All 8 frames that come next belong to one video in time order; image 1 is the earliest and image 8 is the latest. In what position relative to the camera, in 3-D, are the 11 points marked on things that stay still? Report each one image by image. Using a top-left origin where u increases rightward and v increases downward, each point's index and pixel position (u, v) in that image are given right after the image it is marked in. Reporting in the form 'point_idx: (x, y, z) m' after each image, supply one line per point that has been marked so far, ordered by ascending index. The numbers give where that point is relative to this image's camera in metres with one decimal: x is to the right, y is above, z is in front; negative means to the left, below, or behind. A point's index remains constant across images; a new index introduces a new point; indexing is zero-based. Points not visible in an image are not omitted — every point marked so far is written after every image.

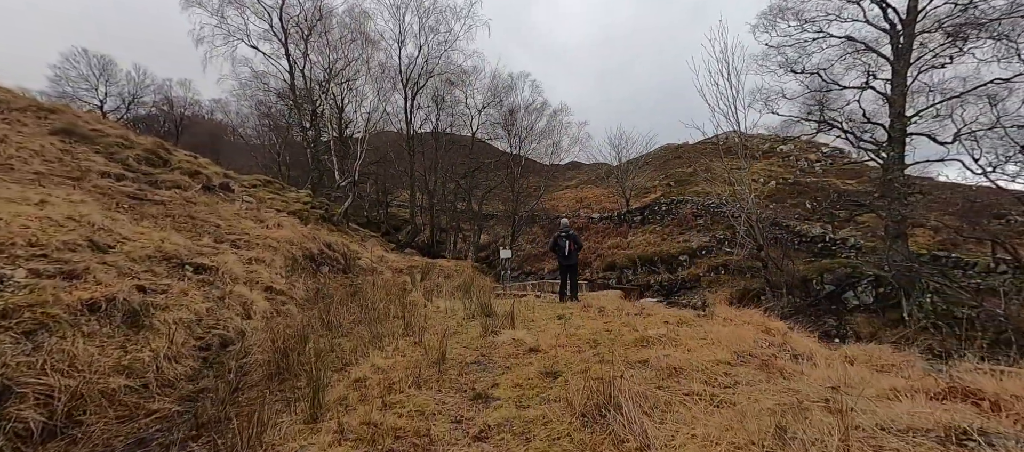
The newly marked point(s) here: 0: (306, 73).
0: (-6.6, +4.9, +13.7) m
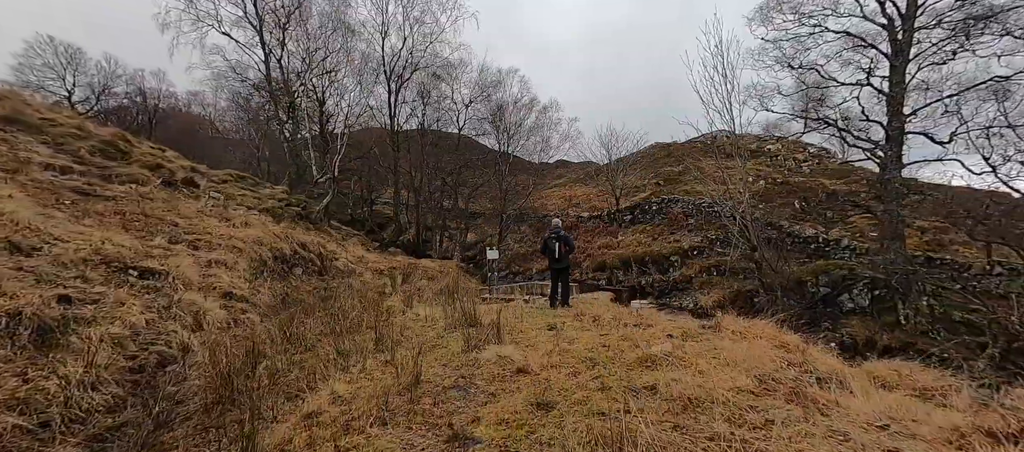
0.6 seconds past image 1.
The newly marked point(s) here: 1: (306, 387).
0: (-7.0, +4.9, +13.1) m
1: (-1.4, -1.1, +2.9) m
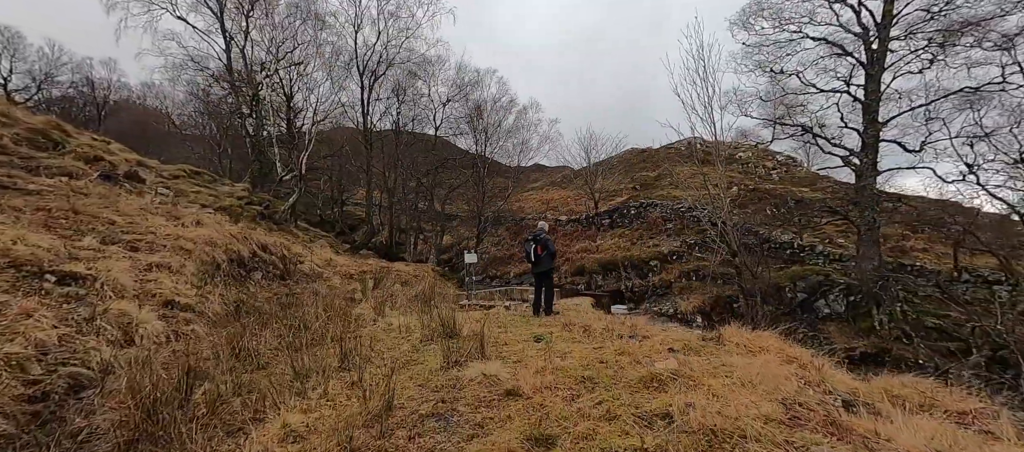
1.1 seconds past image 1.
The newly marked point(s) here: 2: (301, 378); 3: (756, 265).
0: (-7.6, +4.9, +12.3) m
1: (-1.5, -1.1, +2.4) m
2: (-1.5, -1.1, +3.0) m
3: (+5.7, -0.9, +10.1) m
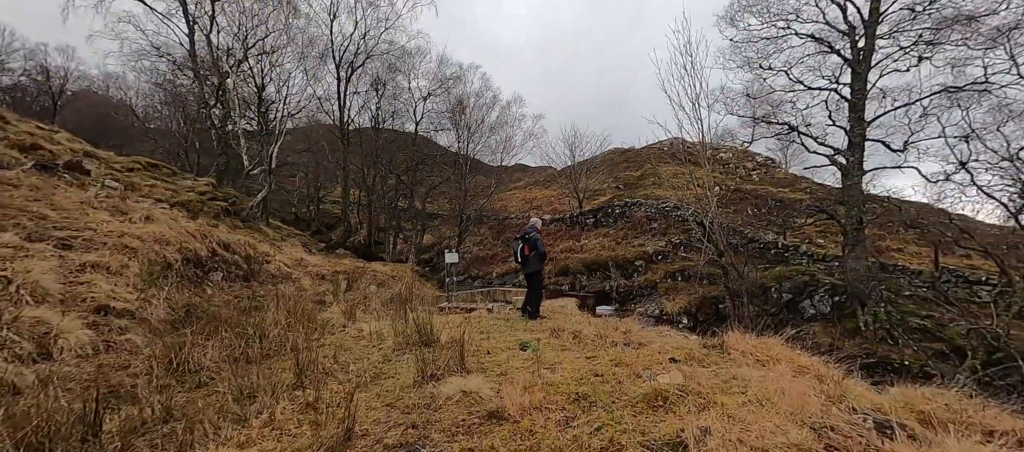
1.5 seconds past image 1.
0: (-8.0, +5.0, +11.6) m
1: (-1.6, -1.1, +2.0) m
2: (-1.6, -1.0, +2.5) m
3: (+5.3, -0.9, +9.9) m
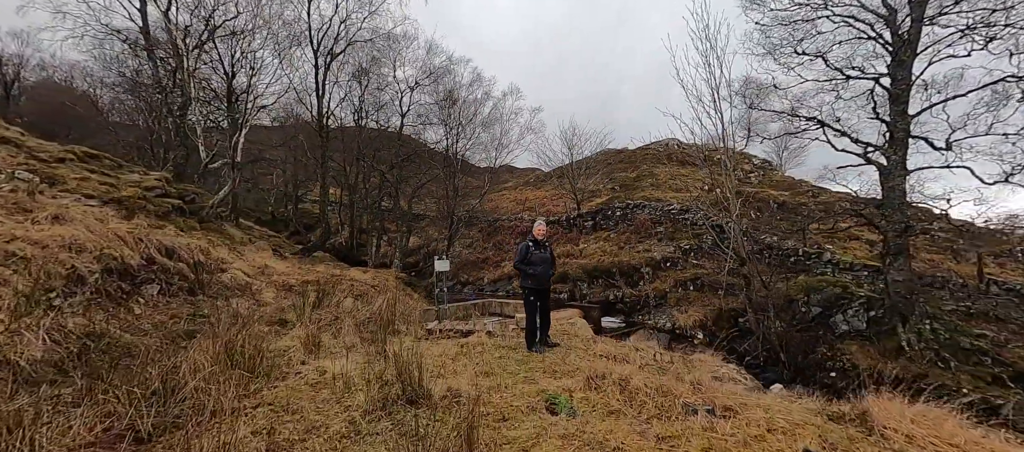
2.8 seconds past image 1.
0: (-8.1, +5.0, +10.2) m
1: (-1.4, -1.1, +0.8) m
2: (-1.4, -1.1, +1.4) m
3: (+5.3, -1.0, +8.9) m
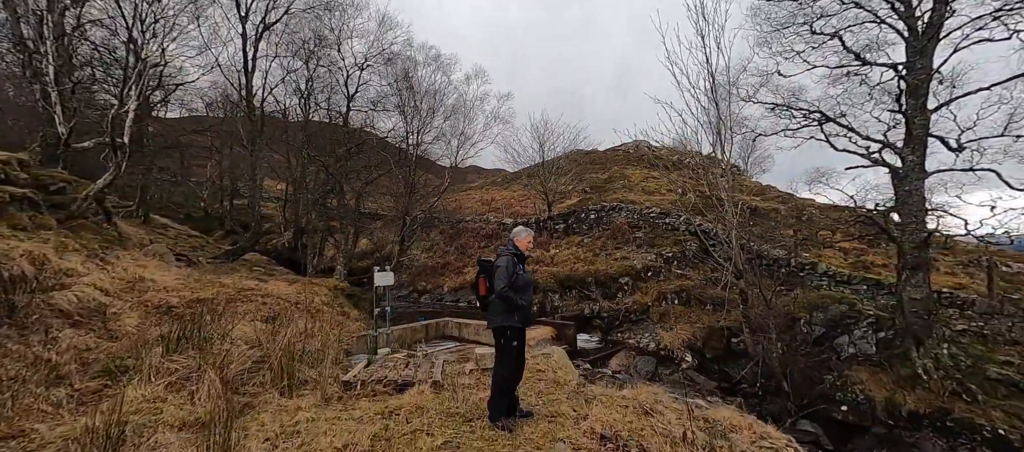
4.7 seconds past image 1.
0: (-8.7, +5.0, +8.1) m
1: (-1.4, -1.1, -0.8) m
2: (-1.5, -1.1, -0.2) m
3: (+4.6, -1.2, +7.8) m
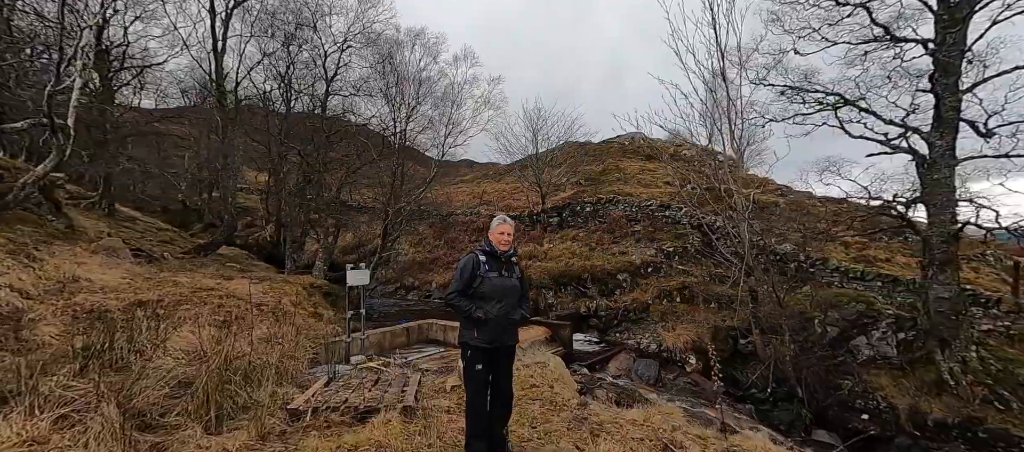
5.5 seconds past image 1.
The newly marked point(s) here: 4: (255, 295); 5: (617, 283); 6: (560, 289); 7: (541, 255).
0: (-8.9, +5.2, +7.2) m
1: (-1.4, -1.1, -1.5) m
2: (-1.5, -1.1, -0.9) m
3: (+4.4, -1.0, +7.3) m
4: (-3.8, -1.0, +6.3) m
5: (+2.4, -1.3, +10.0) m
6: (+1.2, -1.5, +10.4) m
7: (+0.8, -0.8, +12.3) m
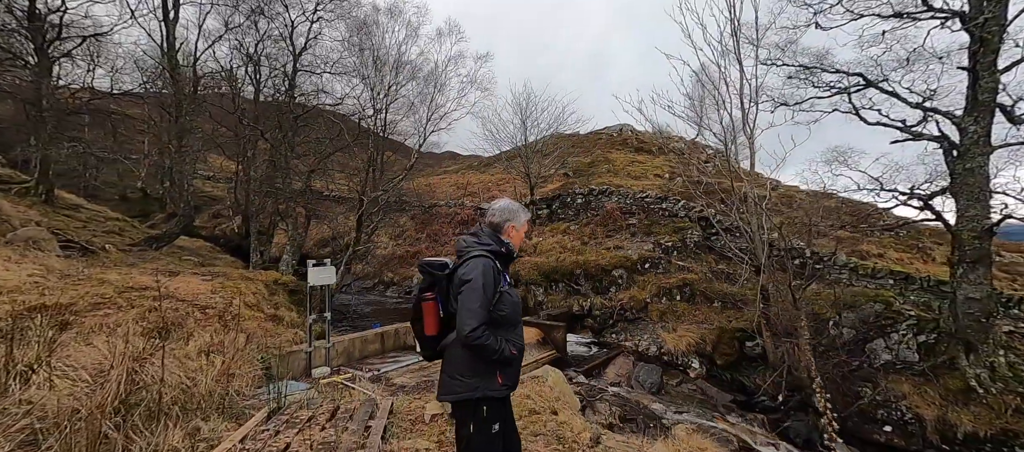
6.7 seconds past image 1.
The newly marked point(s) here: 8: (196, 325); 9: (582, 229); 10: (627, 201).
0: (-9.0, +5.4, +6.0) m
1: (-1.2, -1.1, -2.3) m
2: (-1.3, -1.0, -1.7) m
3: (+4.3, -0.9, +6.7) m
4: (-3.9, -0.9, +5.4) m
5: (+2.1, -1.2, +9.3) m
6: (+0.9, -1.3, +9.7) m
7: (+0.4, -0.6, +11.6) m
8: (-3.2, -1.0, +4.4) m
9: (+1.9, -0.1, +12.1) m
10: (+3.2, +0.7, +12.3) m
